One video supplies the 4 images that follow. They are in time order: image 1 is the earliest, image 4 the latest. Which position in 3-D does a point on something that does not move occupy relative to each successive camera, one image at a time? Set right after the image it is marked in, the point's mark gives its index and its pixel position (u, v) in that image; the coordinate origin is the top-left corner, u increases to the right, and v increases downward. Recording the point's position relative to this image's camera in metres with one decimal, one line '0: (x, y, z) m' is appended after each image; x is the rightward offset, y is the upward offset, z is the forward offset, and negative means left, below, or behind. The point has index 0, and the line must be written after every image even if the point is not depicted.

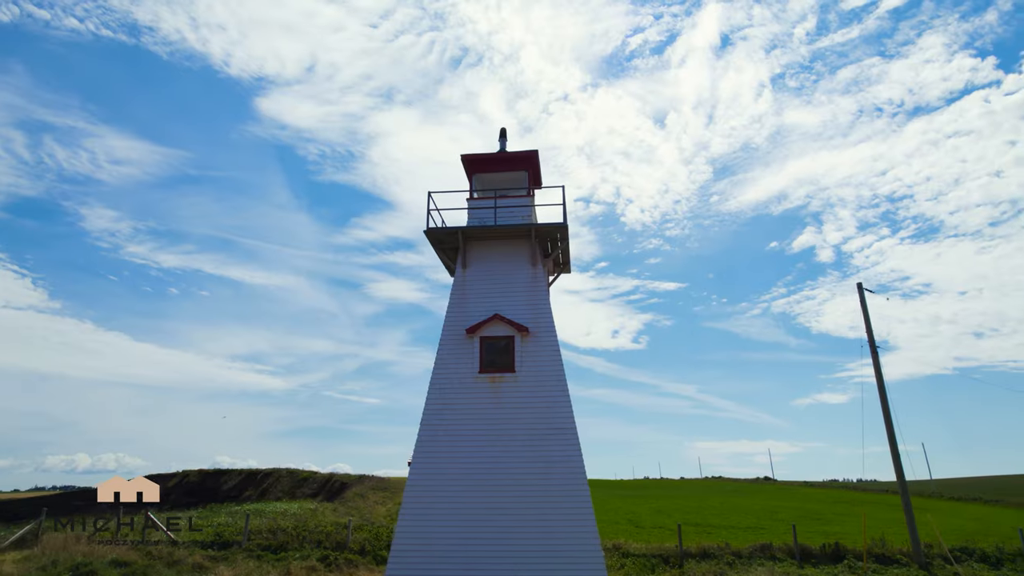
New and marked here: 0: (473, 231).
0: (-1.0, +1.4, +16.1) m
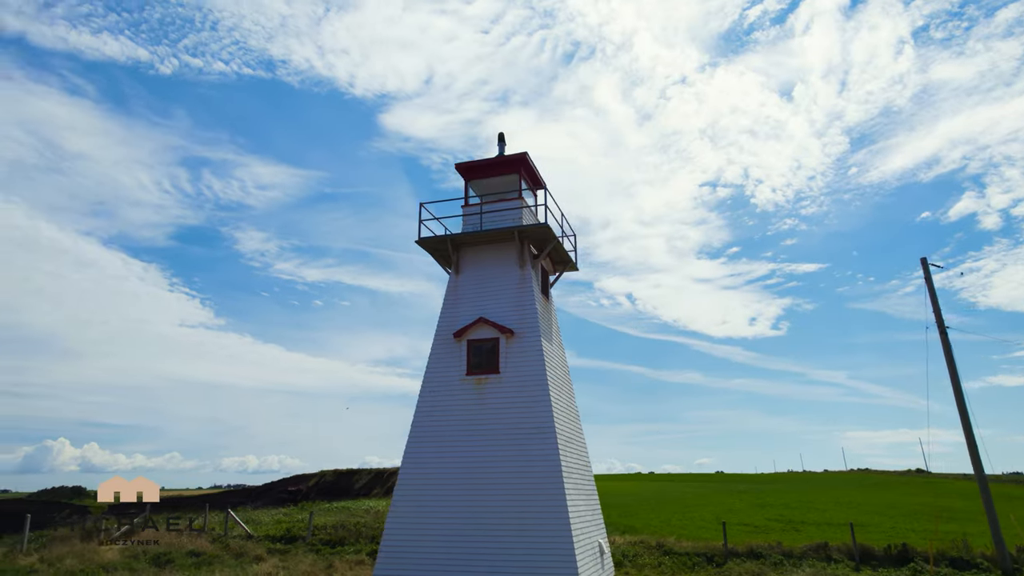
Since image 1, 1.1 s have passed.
0: (-1.3, +1.3, +16.6) m
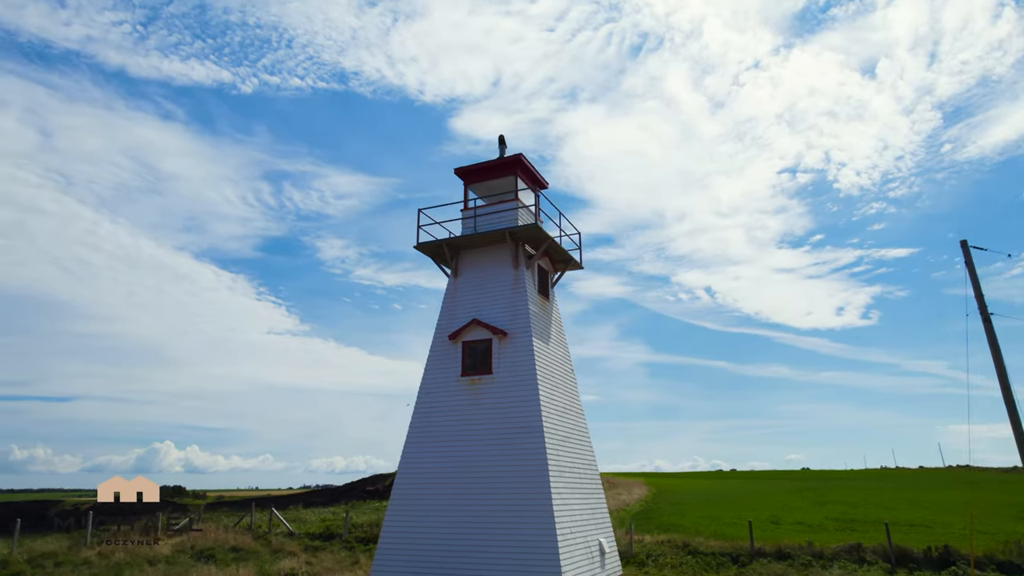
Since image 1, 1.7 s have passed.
0: (-1.4, +1.2, +16.9) m
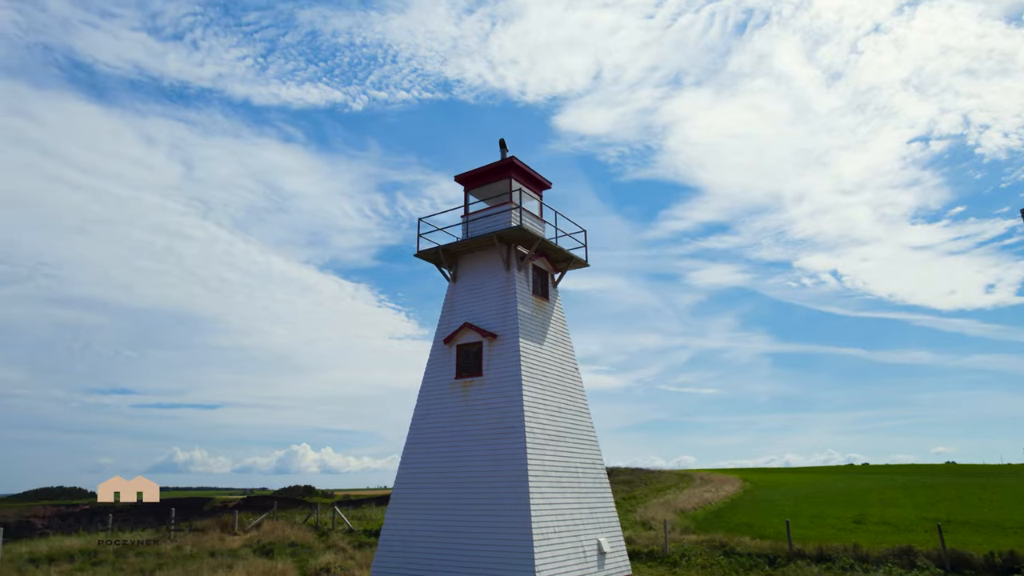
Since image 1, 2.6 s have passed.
0: (-1.5, +1.1, +17.3) m
